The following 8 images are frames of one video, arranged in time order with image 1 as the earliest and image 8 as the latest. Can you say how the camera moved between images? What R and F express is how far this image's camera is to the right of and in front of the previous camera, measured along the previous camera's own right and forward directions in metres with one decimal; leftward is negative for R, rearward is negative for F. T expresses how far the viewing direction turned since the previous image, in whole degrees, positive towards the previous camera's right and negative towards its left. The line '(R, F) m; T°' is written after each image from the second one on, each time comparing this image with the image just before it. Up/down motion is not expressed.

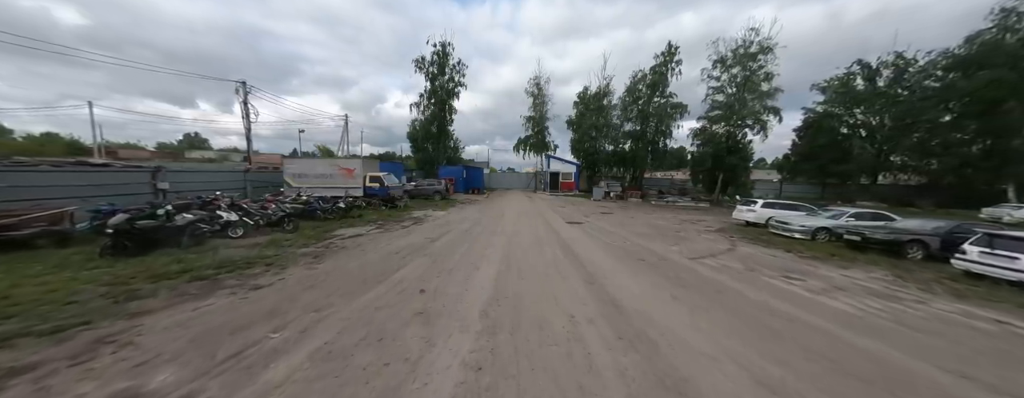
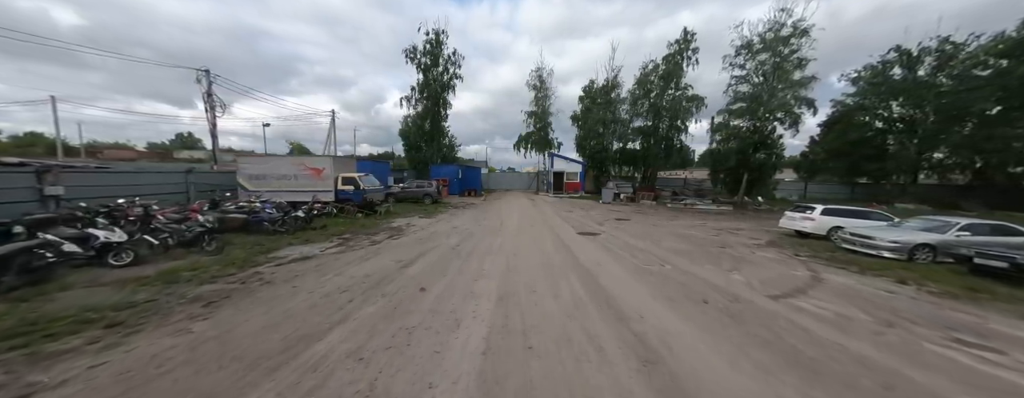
(0.0, +2.4) m; 0°
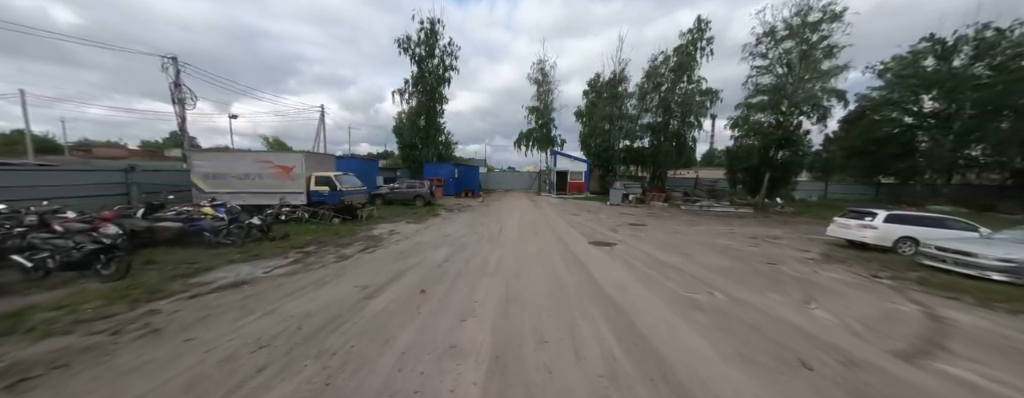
(0.0, +1.7) m; 0°
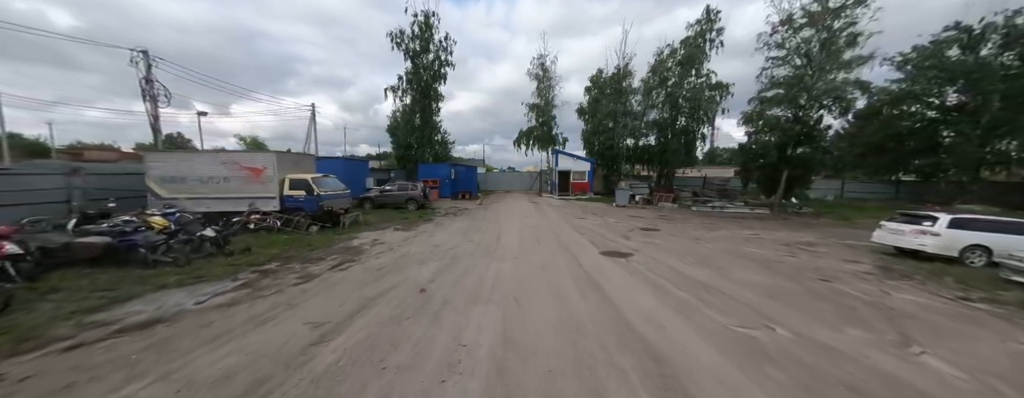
(0.0, +1.2) m; 0°
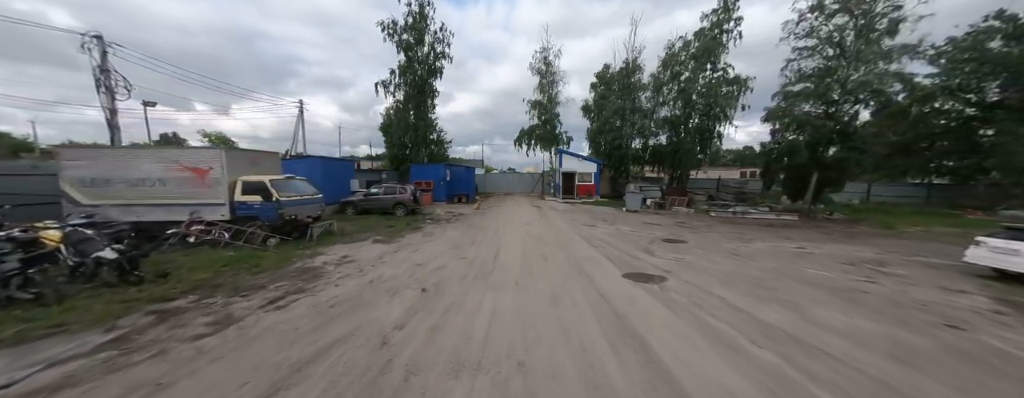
(0.0, +1.7) m; 0°
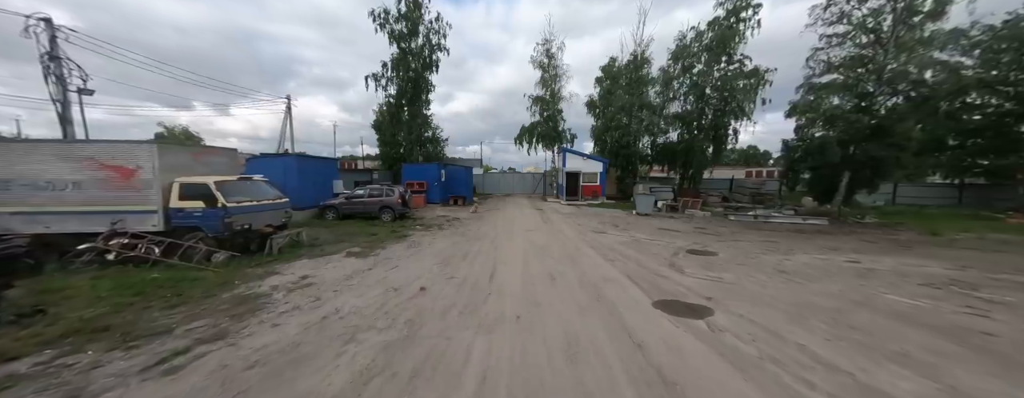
(0.0, +1.5) m; 0°
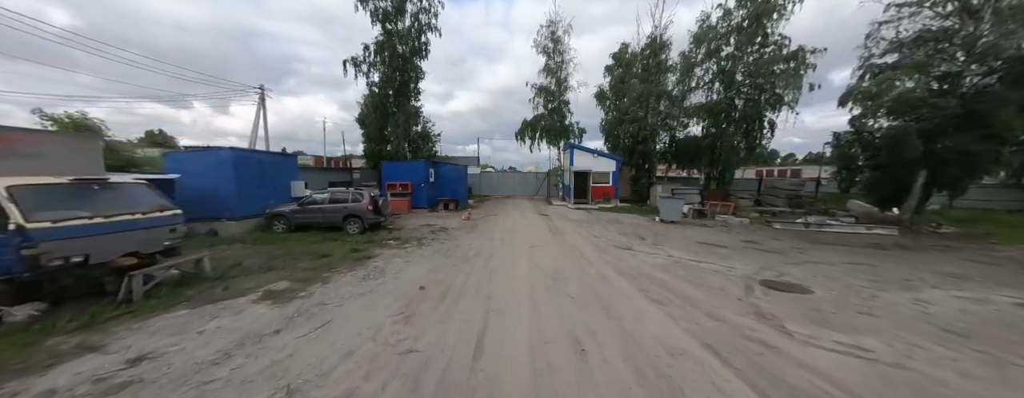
(0.0, +2.7) m; 0°
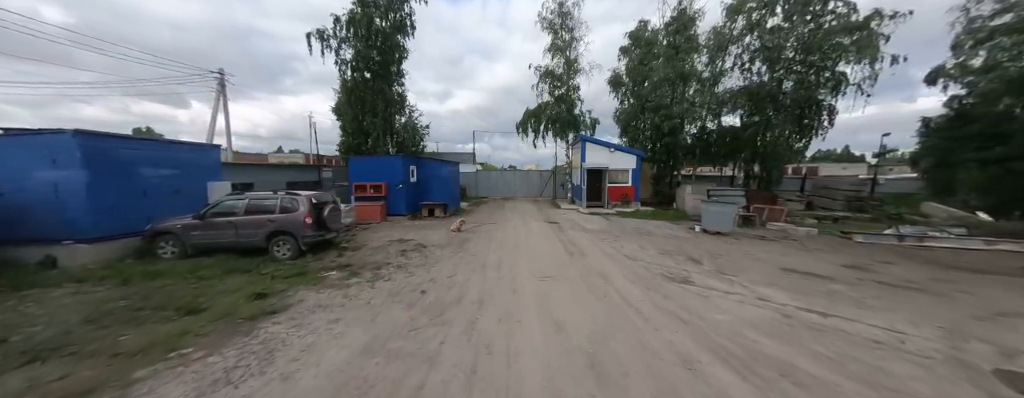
(-0.1, +3.1) m; 0°
